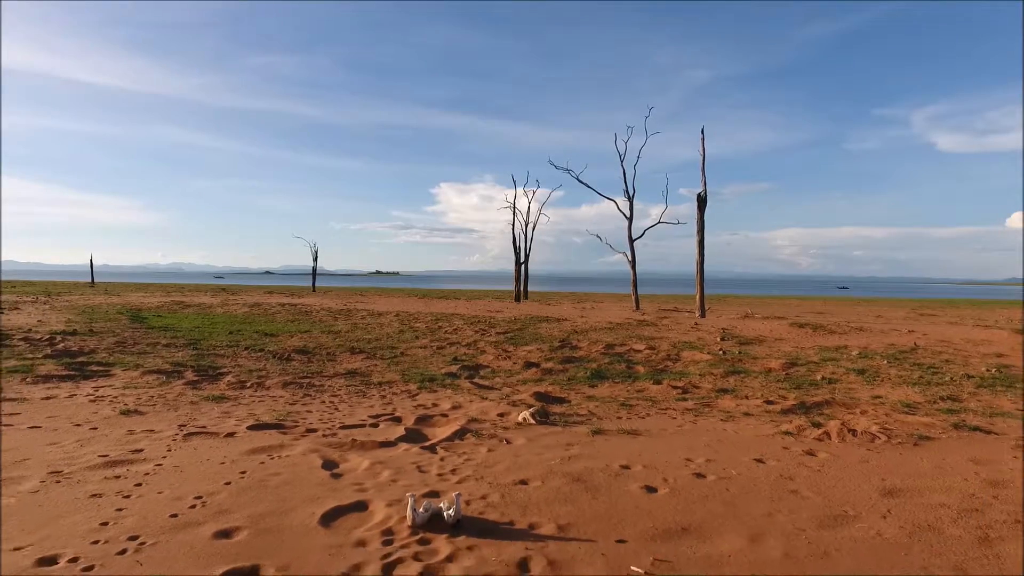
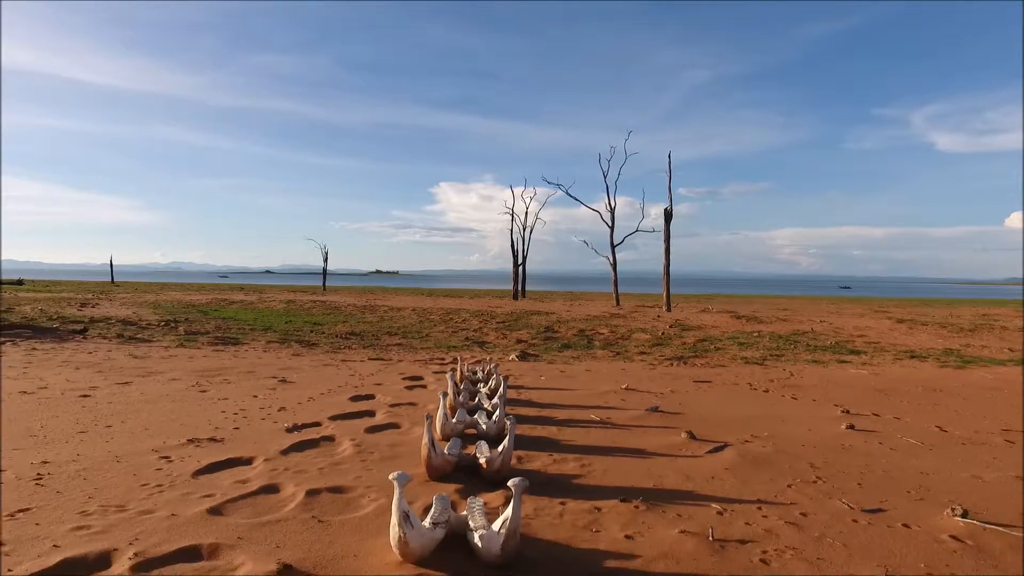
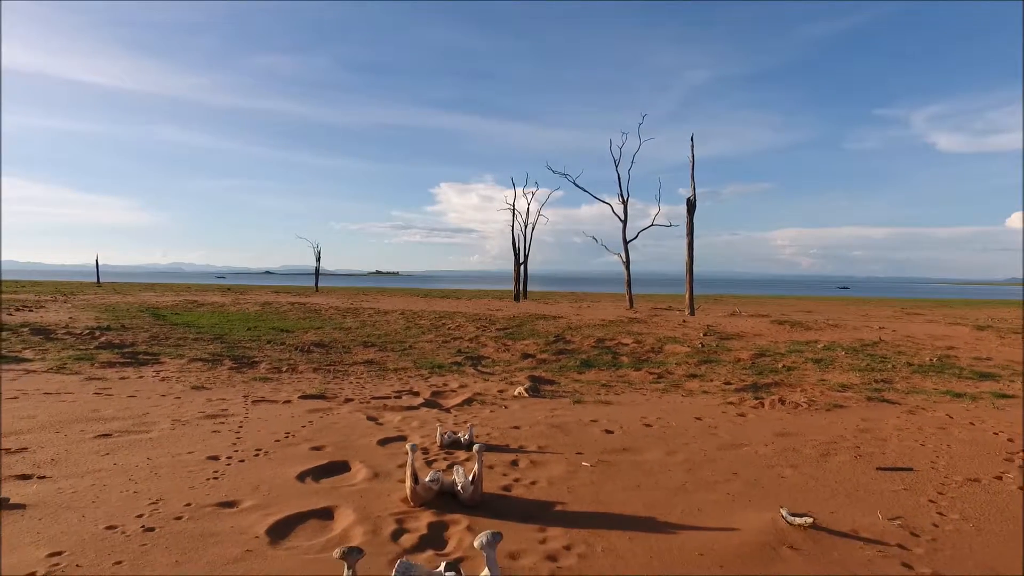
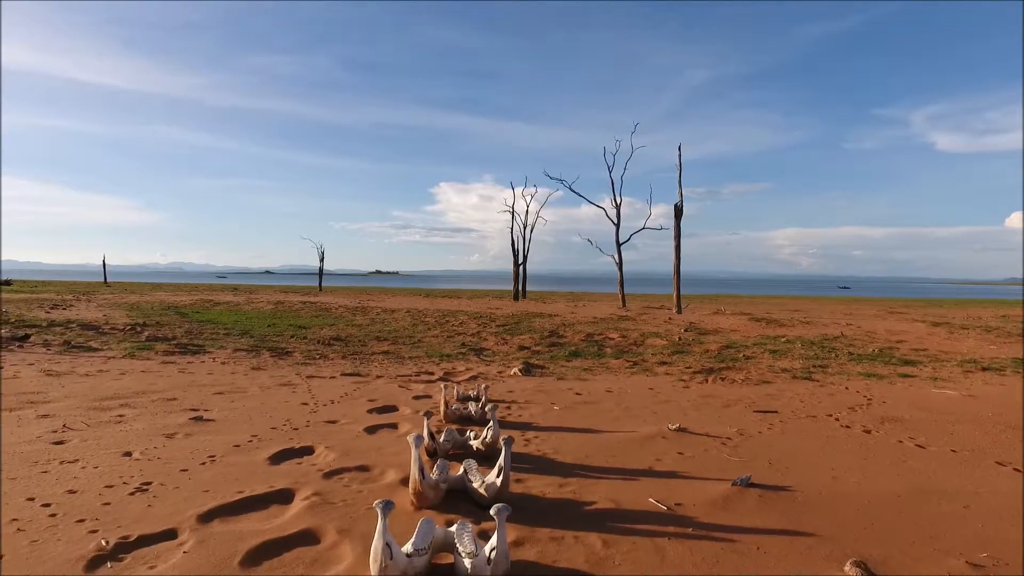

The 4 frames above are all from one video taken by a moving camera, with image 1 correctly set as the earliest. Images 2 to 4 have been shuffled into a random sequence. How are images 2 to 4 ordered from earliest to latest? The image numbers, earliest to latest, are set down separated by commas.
3, 4, 2
